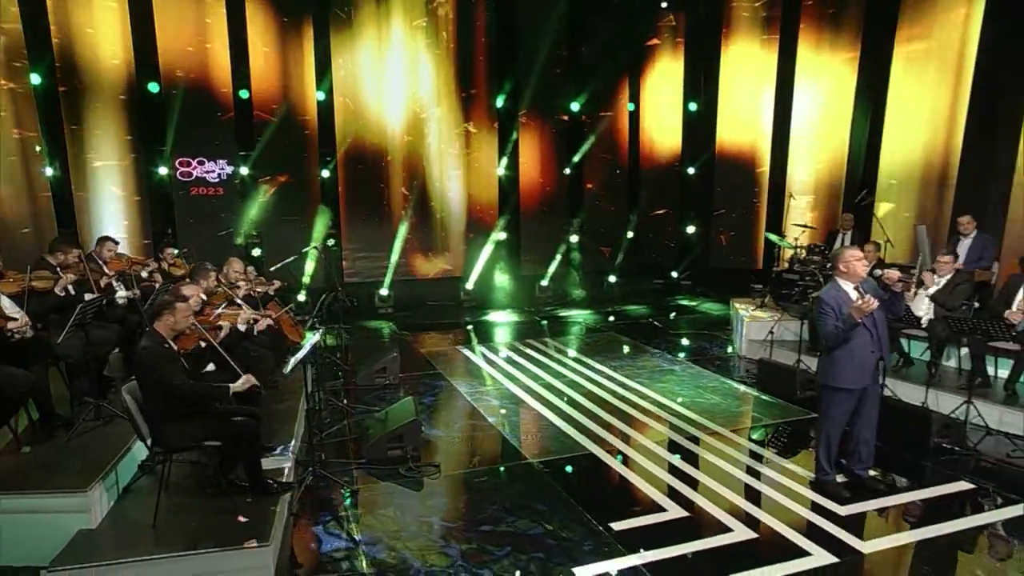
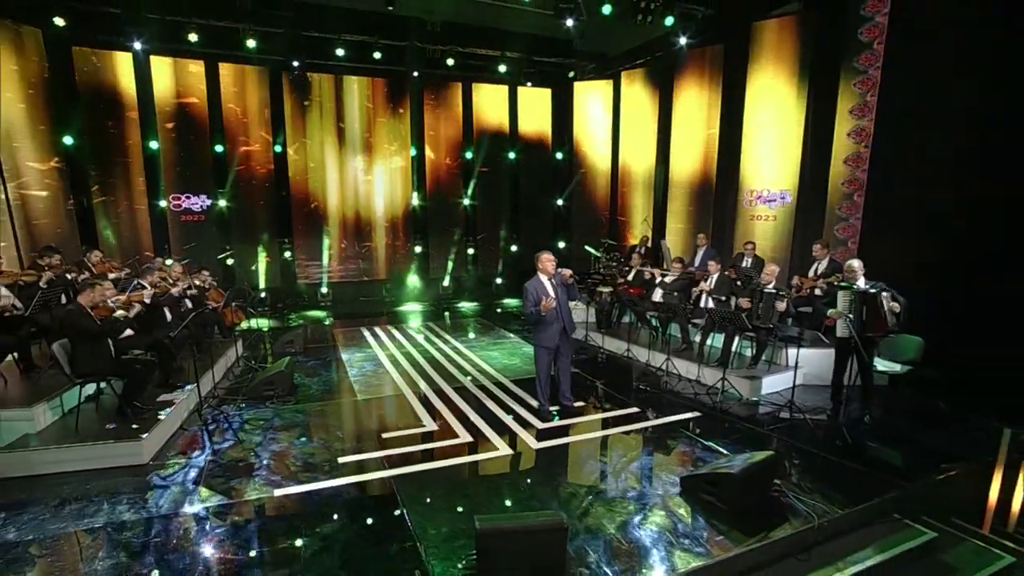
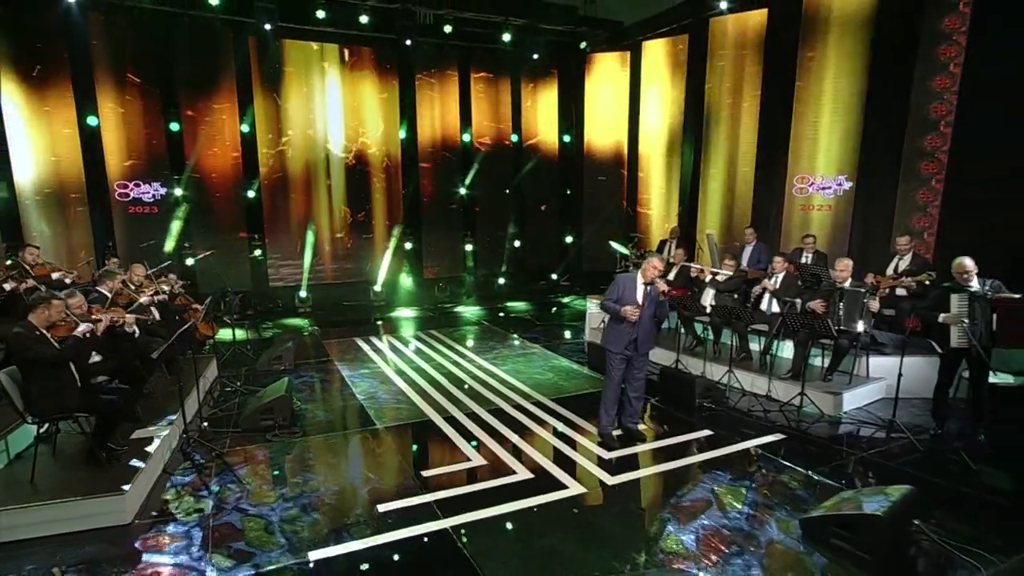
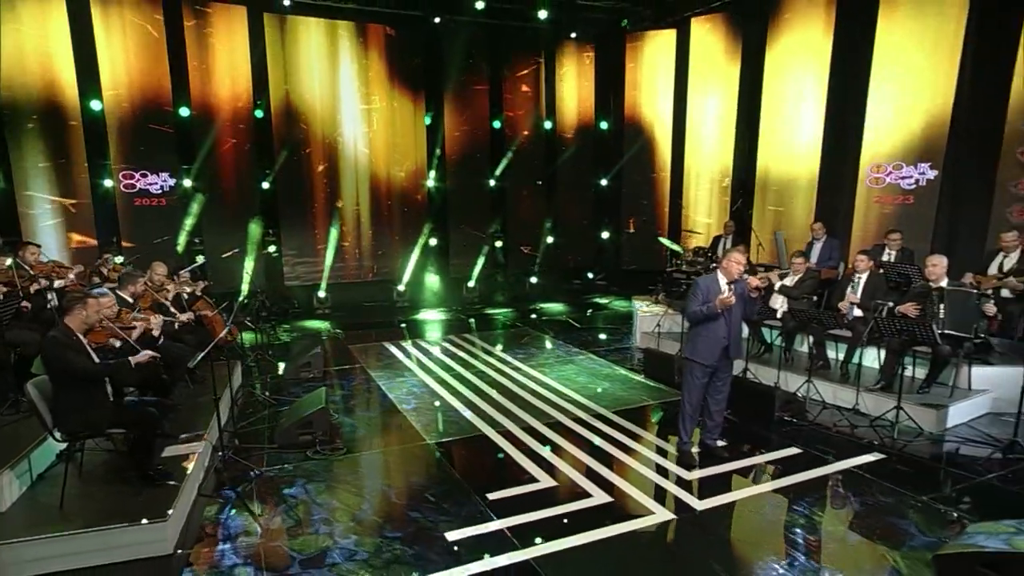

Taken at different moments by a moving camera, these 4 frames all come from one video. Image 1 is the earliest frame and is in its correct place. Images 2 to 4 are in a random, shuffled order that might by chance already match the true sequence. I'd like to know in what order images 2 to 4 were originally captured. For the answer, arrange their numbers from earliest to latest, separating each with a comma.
4, 3, 2
